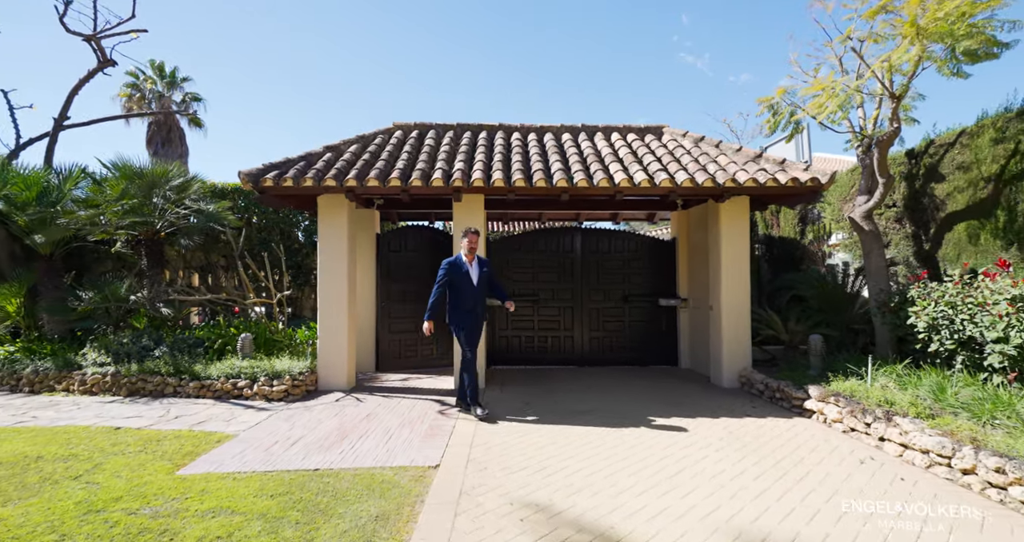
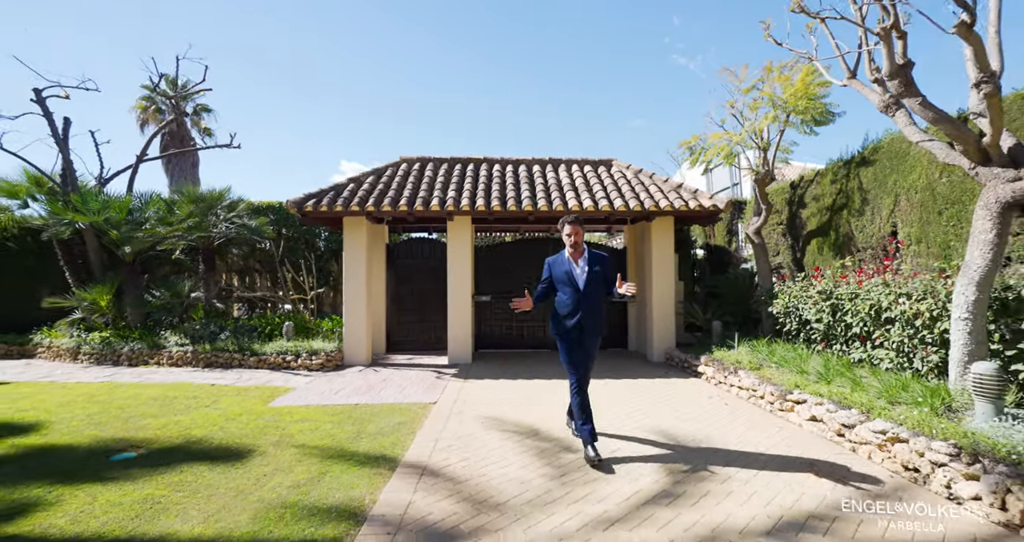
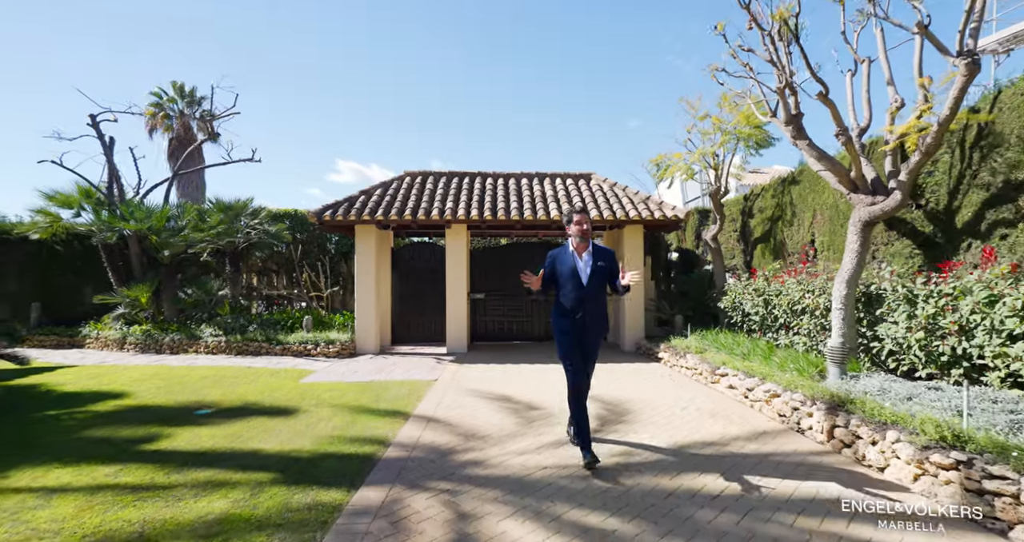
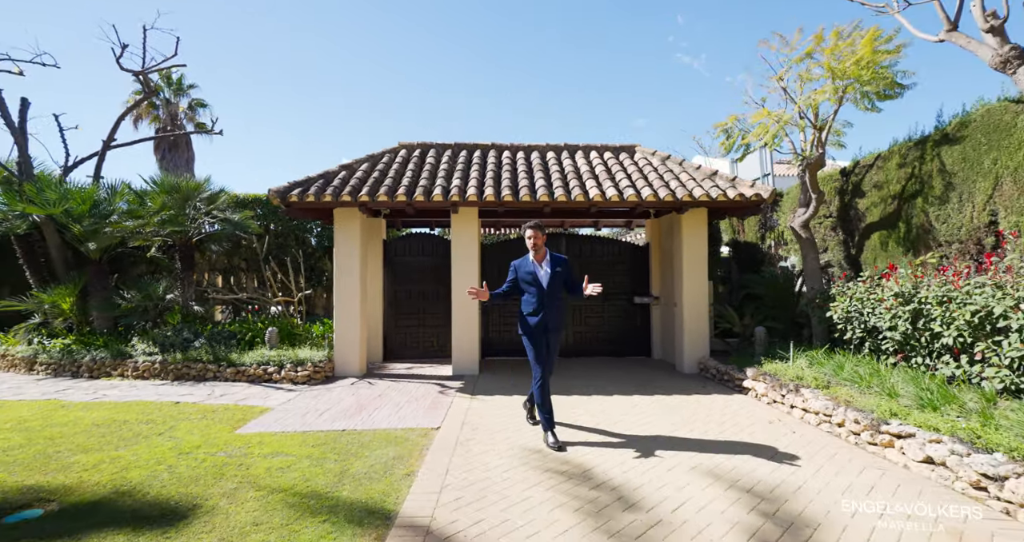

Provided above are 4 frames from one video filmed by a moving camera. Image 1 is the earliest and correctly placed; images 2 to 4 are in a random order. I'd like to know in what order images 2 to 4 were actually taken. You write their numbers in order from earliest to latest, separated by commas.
4, 2, 3
